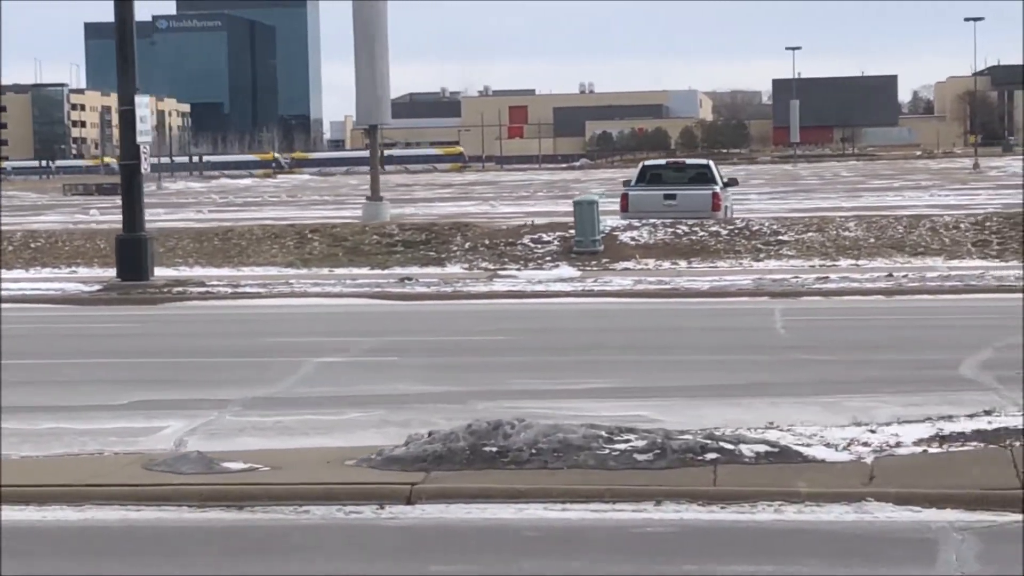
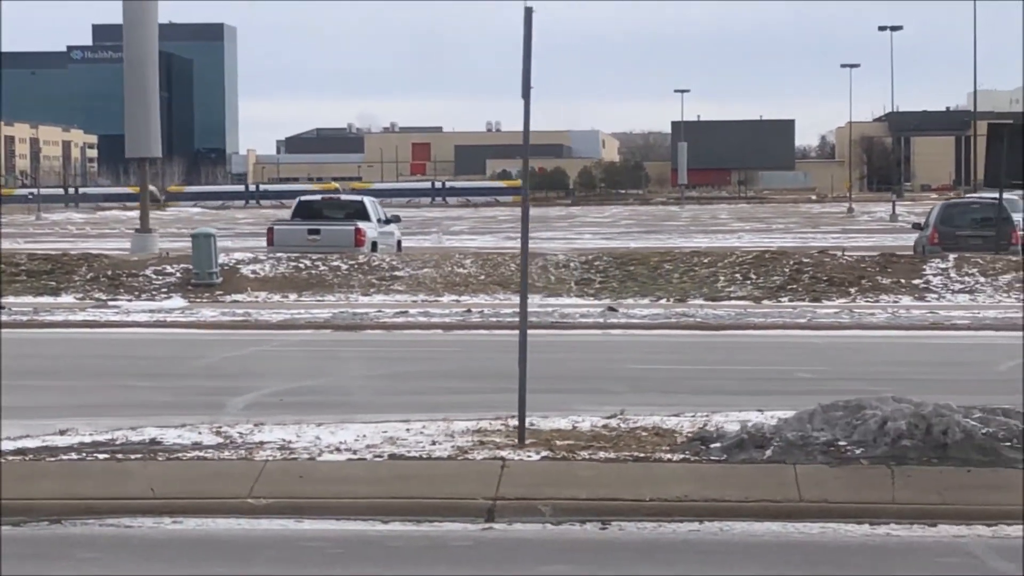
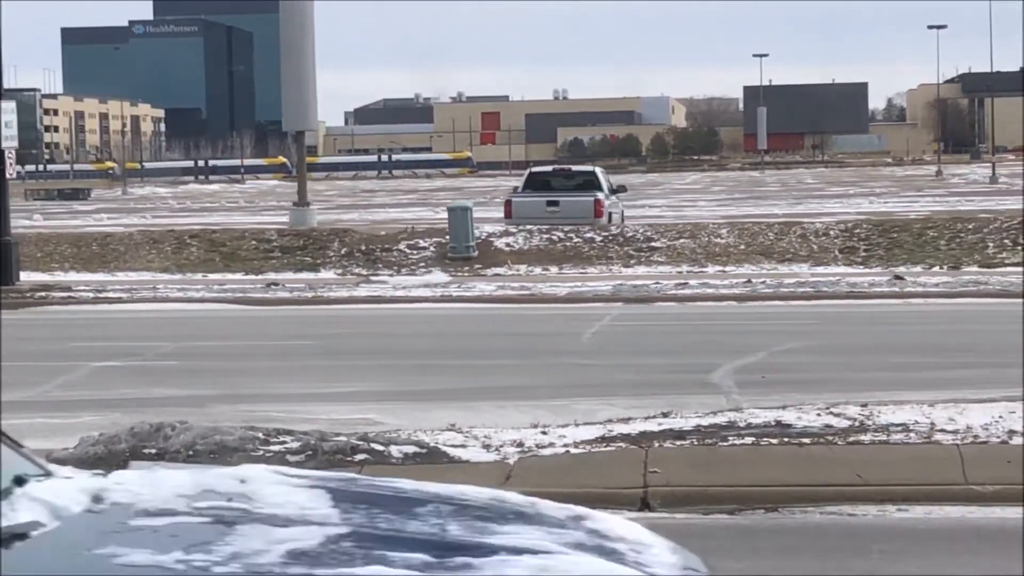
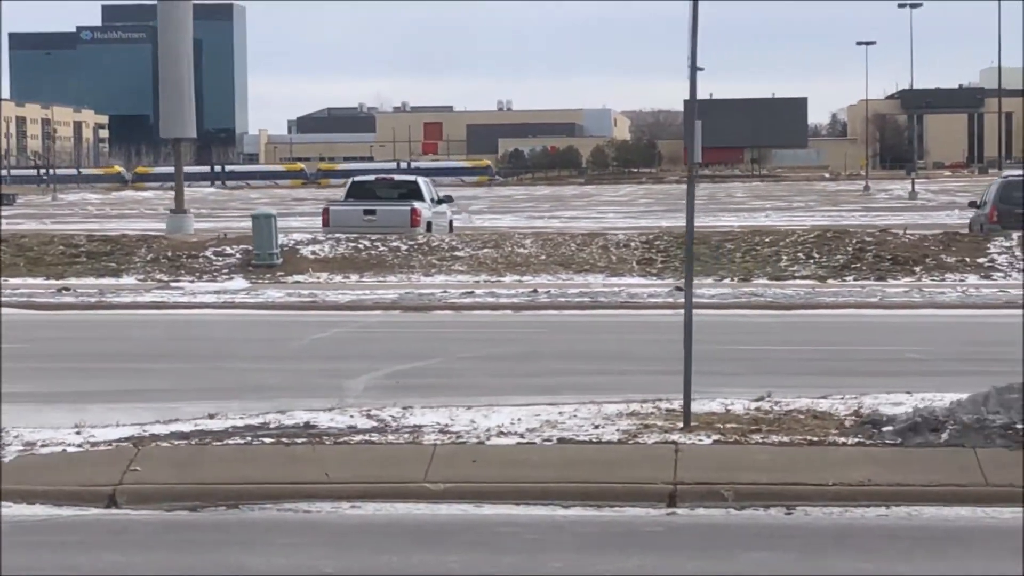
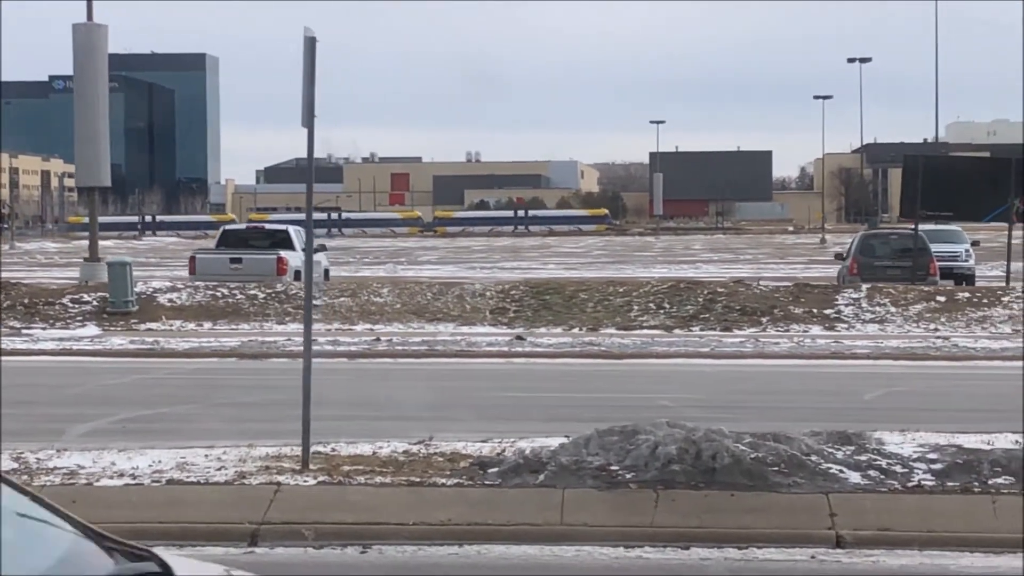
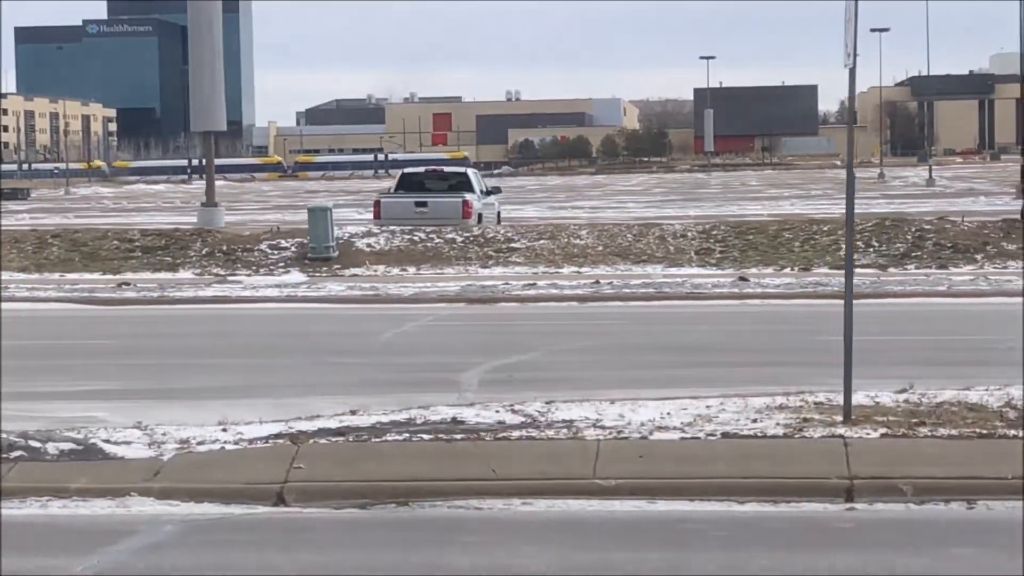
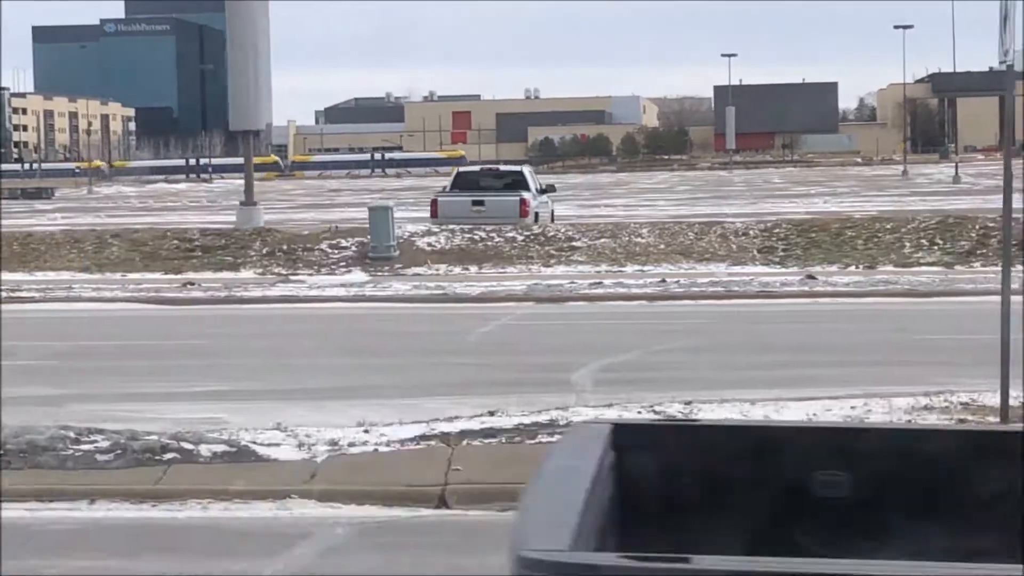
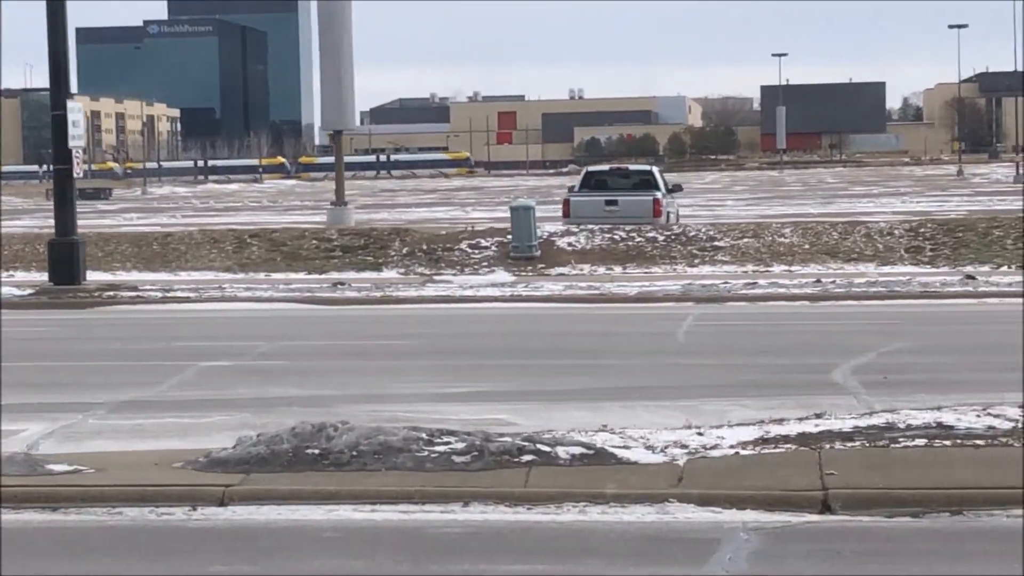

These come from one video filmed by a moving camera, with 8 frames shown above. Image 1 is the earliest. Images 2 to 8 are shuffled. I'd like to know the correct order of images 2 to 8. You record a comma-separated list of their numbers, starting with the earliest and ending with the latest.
8, 3, 7, 6, 4, 2, 5
